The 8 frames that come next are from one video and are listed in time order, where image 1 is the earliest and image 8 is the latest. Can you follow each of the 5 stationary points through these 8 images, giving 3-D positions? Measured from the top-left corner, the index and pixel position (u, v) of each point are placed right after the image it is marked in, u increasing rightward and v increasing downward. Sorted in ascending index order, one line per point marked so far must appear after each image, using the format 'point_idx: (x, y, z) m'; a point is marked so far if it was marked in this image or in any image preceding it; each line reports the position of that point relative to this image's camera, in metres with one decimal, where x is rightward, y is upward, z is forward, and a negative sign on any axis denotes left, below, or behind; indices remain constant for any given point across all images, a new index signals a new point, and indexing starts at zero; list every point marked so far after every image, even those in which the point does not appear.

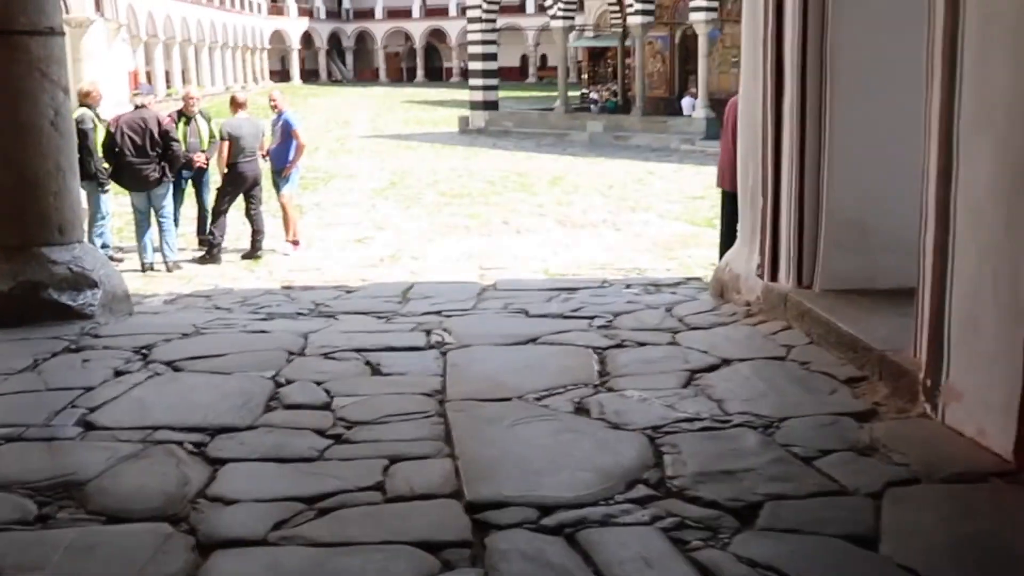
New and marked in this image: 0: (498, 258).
0: (-0.1, +0.2, +8.4) m
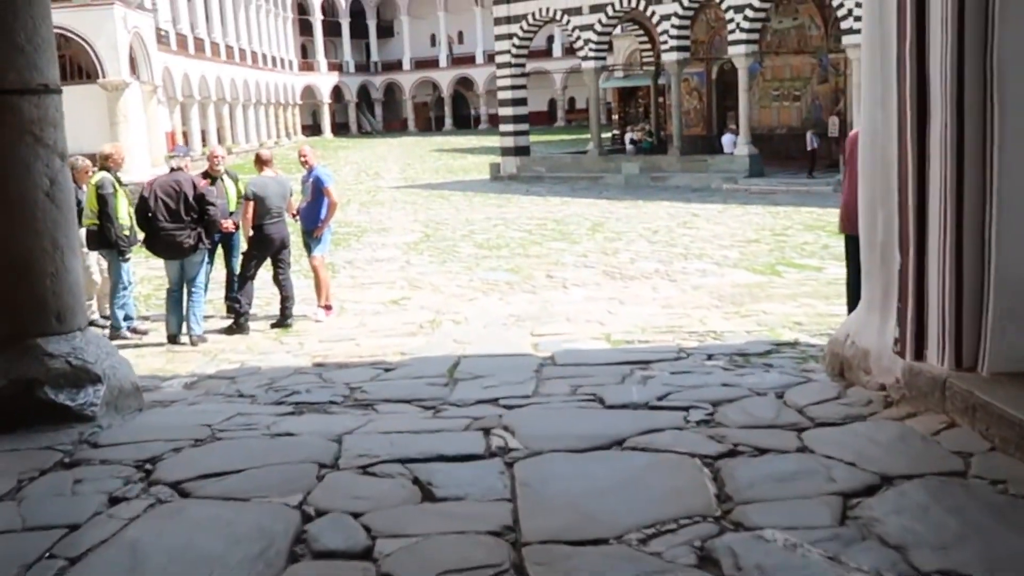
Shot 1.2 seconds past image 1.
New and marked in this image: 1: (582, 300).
0: (+0.2, -0.2, +7.5) m
1: (+0.5, -0.1, +8.9) m
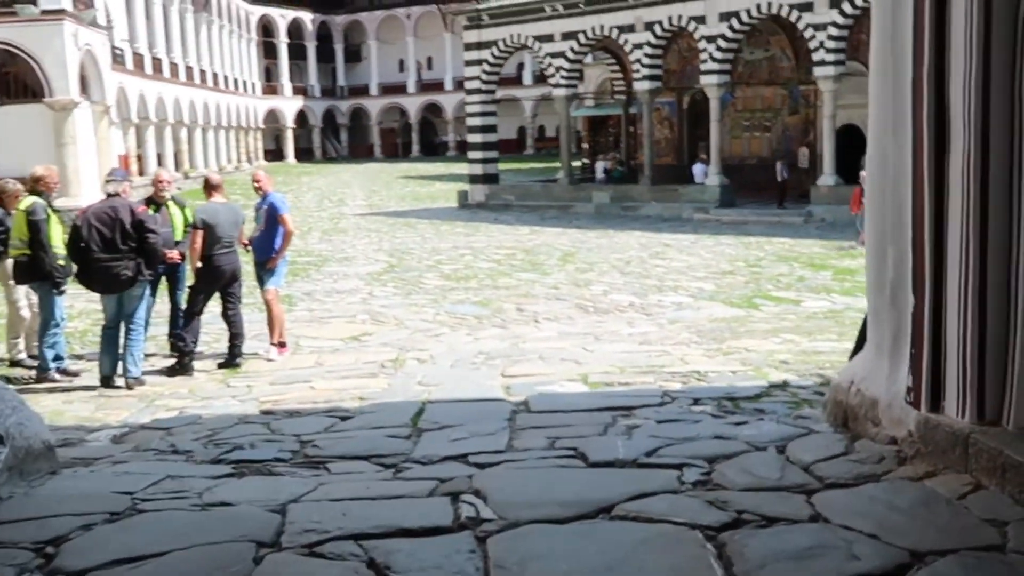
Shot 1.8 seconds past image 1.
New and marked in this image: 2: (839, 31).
0: (+0.1, -0.4, +7.1) m
1: (+0.3, -0.3, +8.5) m
2: (+4.5, +3.6, +18.0) m
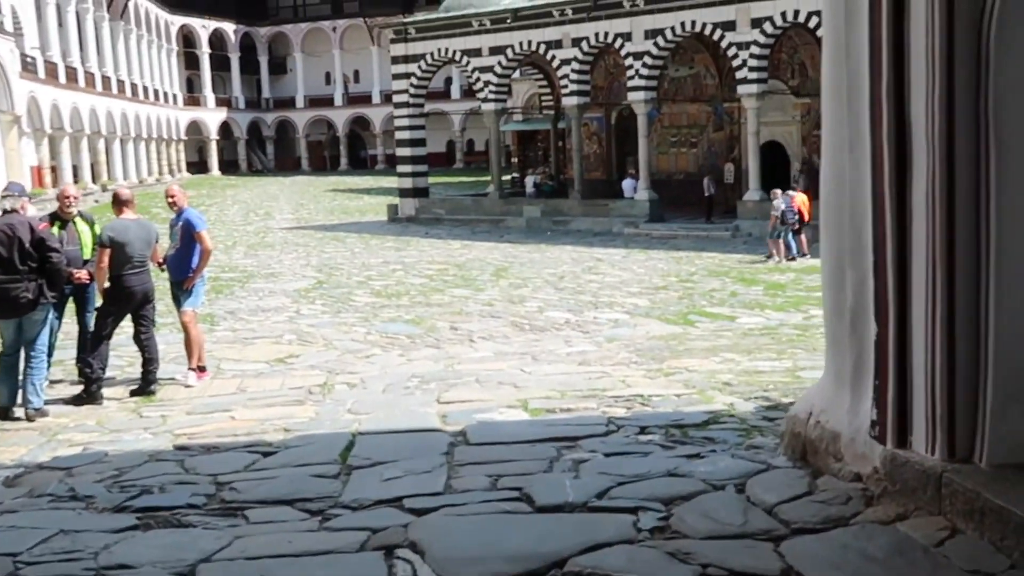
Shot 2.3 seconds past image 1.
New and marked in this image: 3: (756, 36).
0: (-0.3, -0.5, +6.8) m
1: (-0.2, -0.5, +8.2) m
2: (+3.5, +3.4, +18.0) m
3: (+3.4, +3.6, +17.9) m
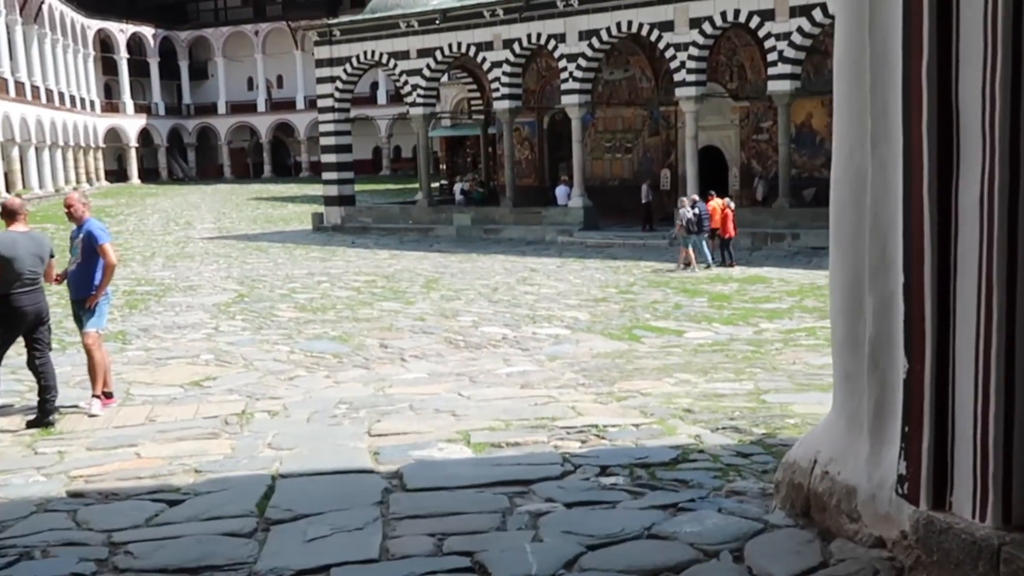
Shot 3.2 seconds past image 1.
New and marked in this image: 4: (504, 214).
0: (-0.6, -0.6, +6.2) m
1: (-0.5, -0.6, +7.6) m
2: (+2.6, +3.2, +17.6) m
3: (+2.5, +3.4, +17.5) m
4: (-0.1, +1.1, +19.6) m
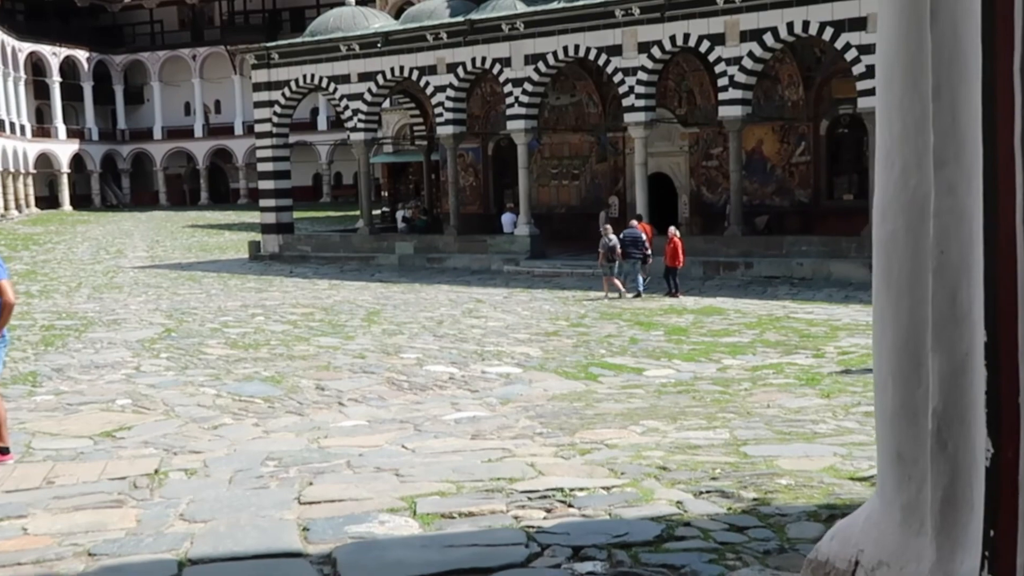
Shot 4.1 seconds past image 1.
0: (-0.8, -0.8, +5.5) m
1: (-0.8, -0.8, +6.9) m
2: (+1.8, +2.8, +17.1) m
3: (+1.8, +3.0, +17.0) m
4: (-1.0, +0.7, +18.9) m
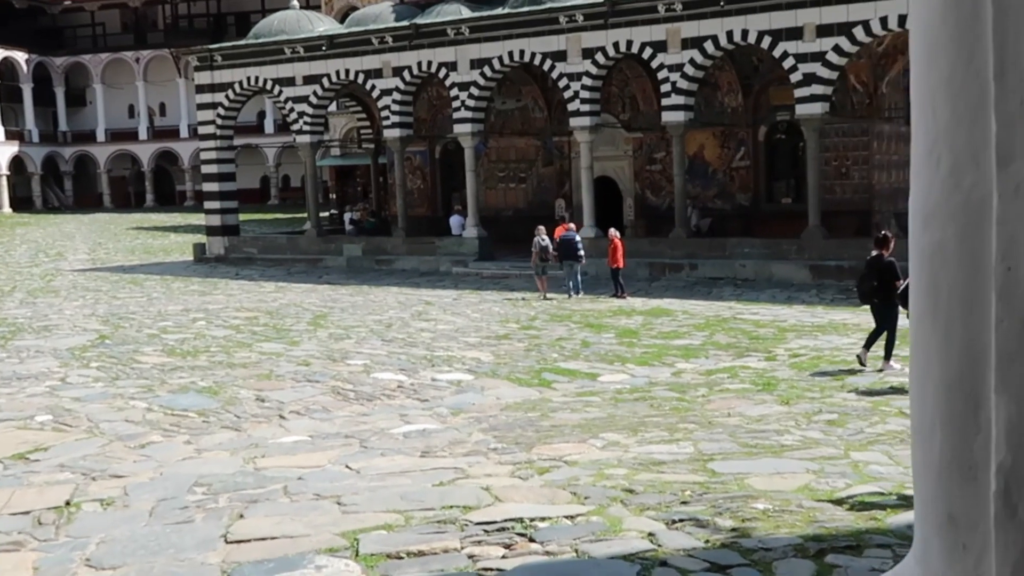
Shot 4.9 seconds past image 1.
0: (-1.0, -0.8, +4.9) m
1: (-1.0, -0.8, +6.4) m
2: (+1.2, +2.8, +16.6) m
3: (+1.1, +3.0, +16.5) m
4: (-1.6, +0.6, +18.3) m
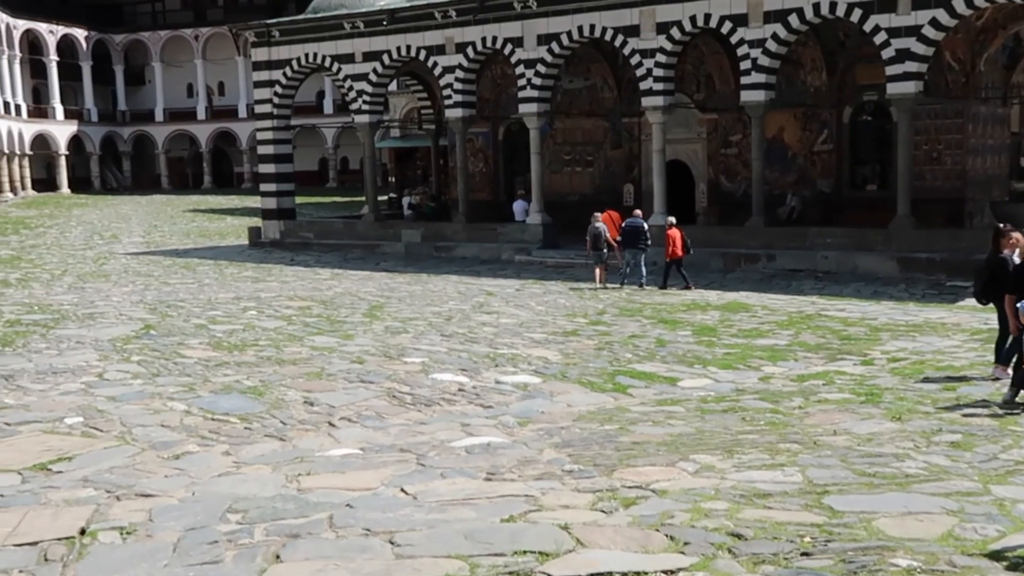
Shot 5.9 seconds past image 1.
0: (-0.7, -0.8, +4.3) m
1: (-0.7, -0.8, +5.7) m
2: (+2.0, +2.9, +15.8) m
3: (+2.0, +3.1, +15.7) m
4: (-0.8, +0.8, +17.7) m
